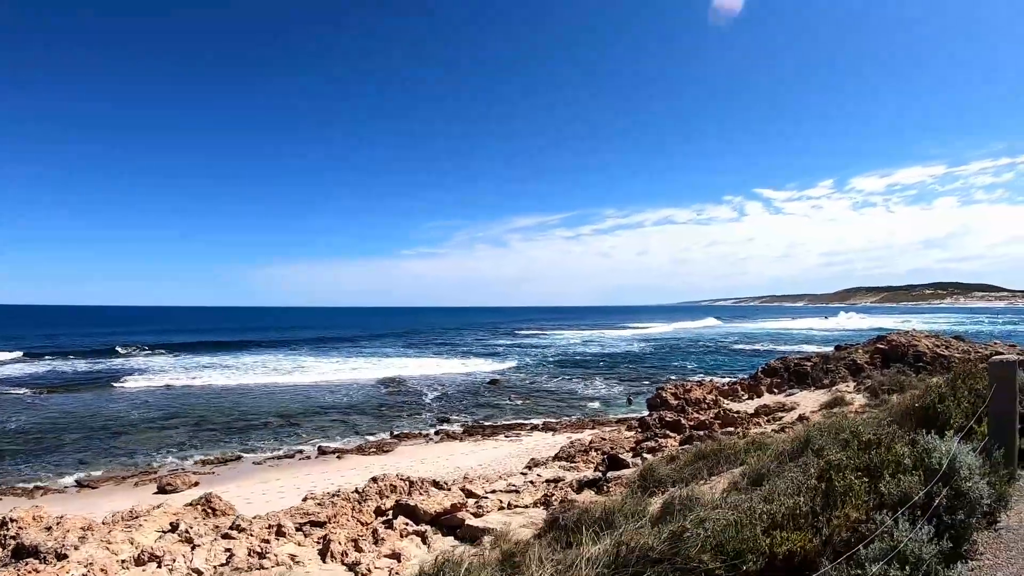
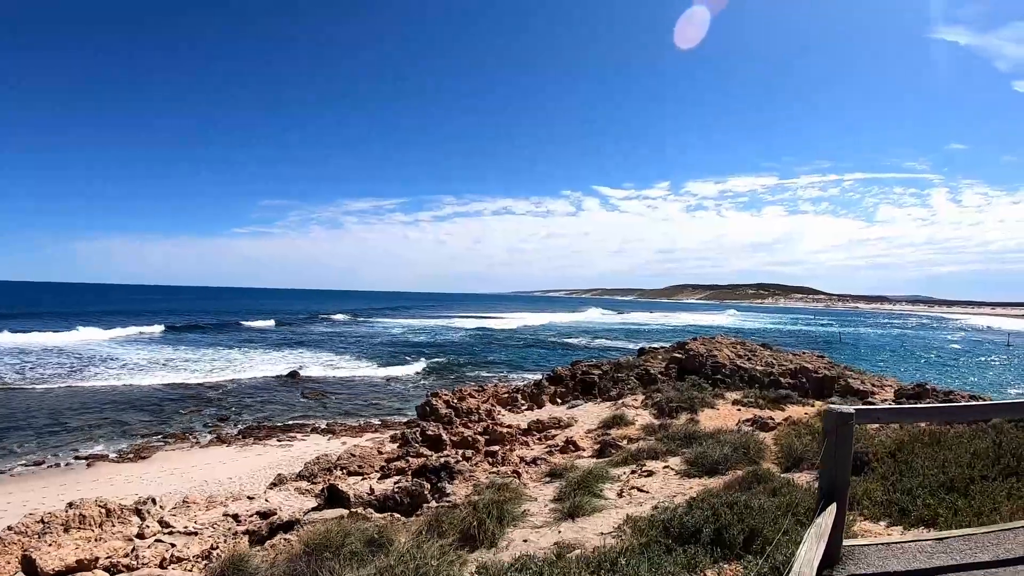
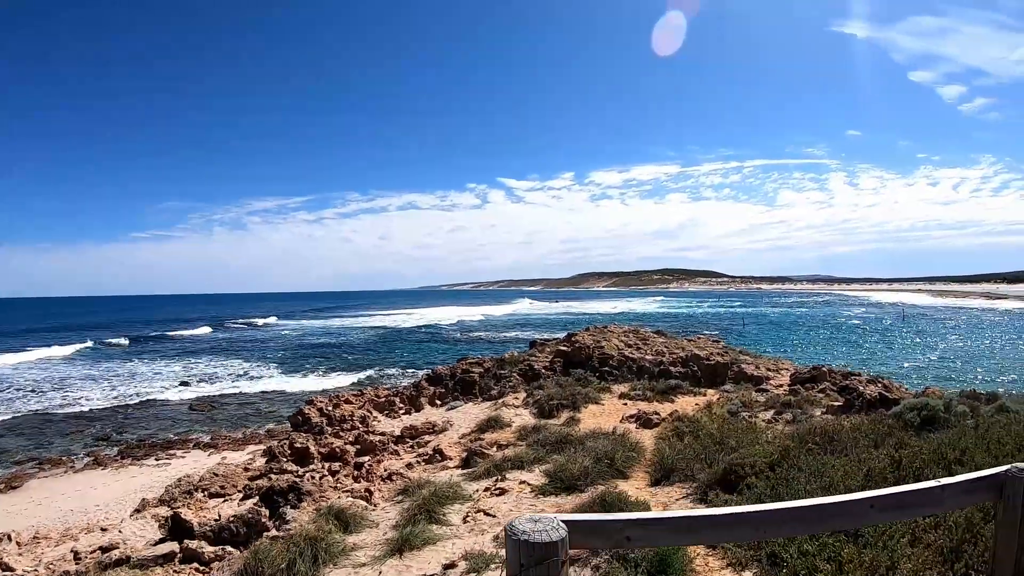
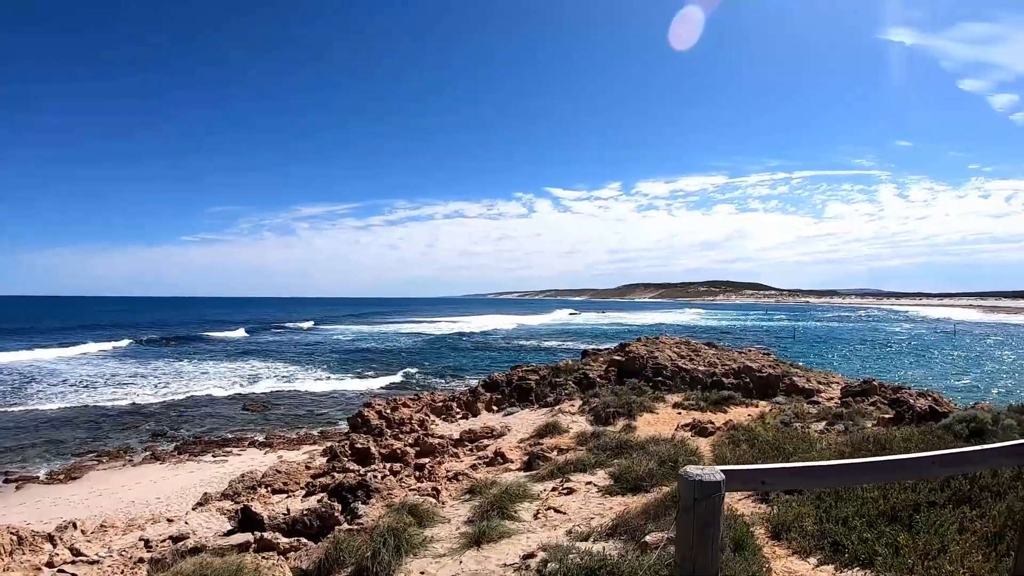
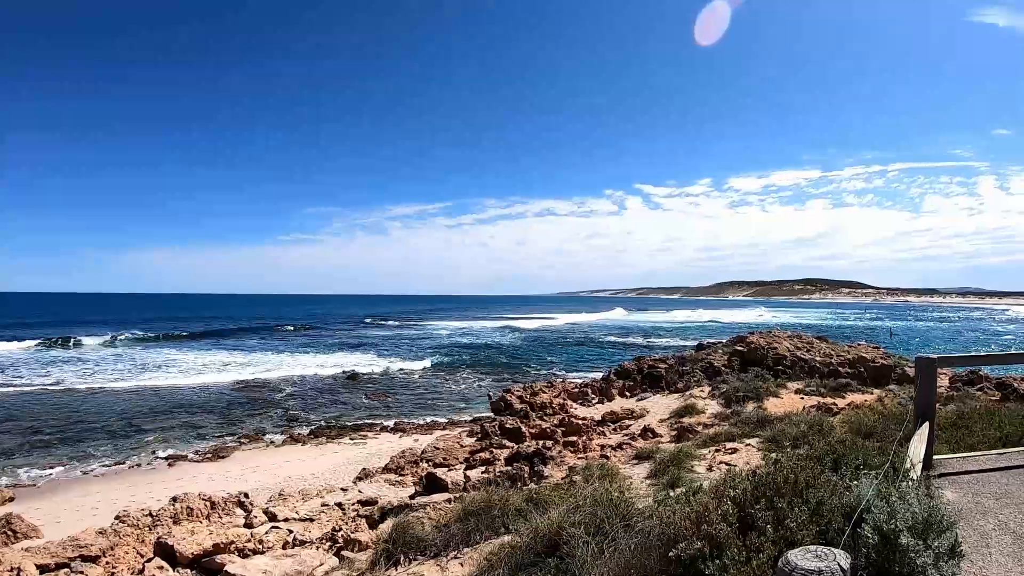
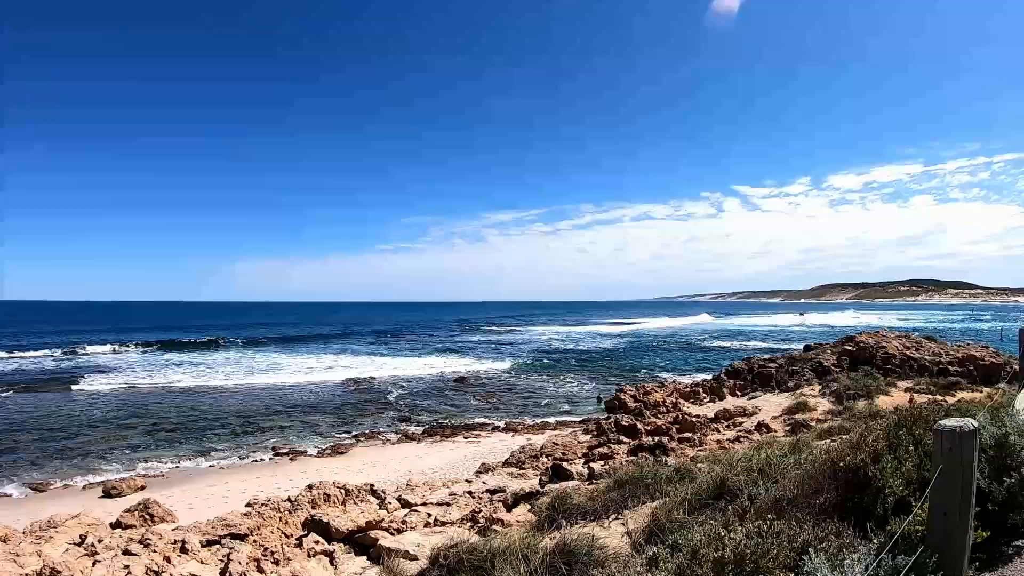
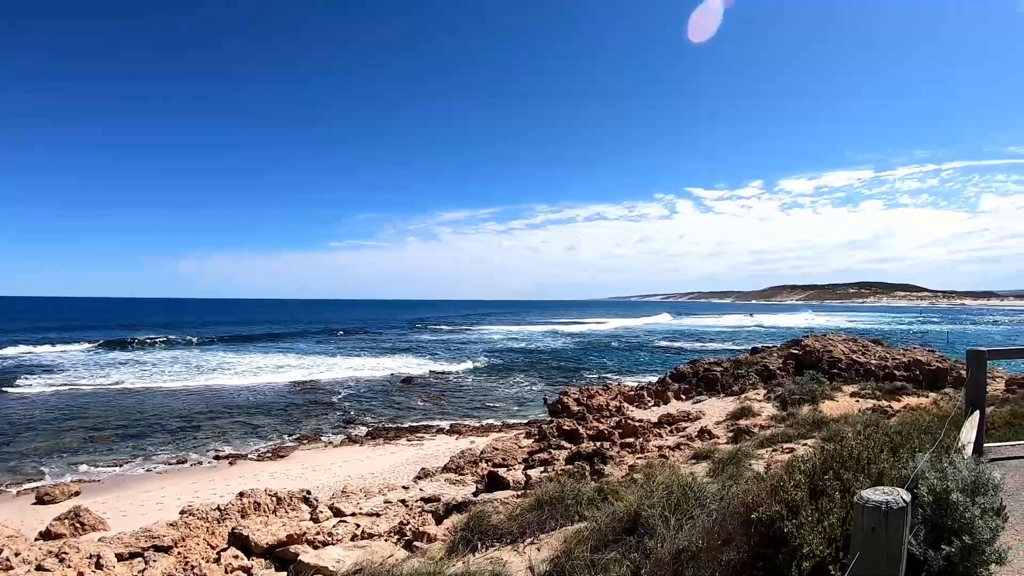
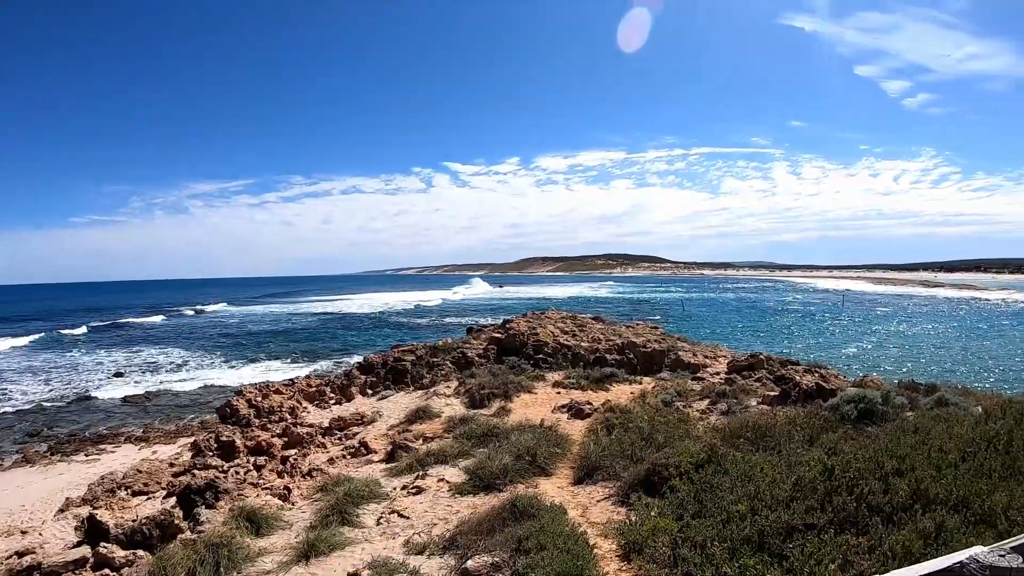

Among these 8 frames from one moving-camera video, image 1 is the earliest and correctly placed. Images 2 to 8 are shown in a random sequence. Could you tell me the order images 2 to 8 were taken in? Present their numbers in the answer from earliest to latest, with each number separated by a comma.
6, 7, 5, 2, 4, 3, 8
